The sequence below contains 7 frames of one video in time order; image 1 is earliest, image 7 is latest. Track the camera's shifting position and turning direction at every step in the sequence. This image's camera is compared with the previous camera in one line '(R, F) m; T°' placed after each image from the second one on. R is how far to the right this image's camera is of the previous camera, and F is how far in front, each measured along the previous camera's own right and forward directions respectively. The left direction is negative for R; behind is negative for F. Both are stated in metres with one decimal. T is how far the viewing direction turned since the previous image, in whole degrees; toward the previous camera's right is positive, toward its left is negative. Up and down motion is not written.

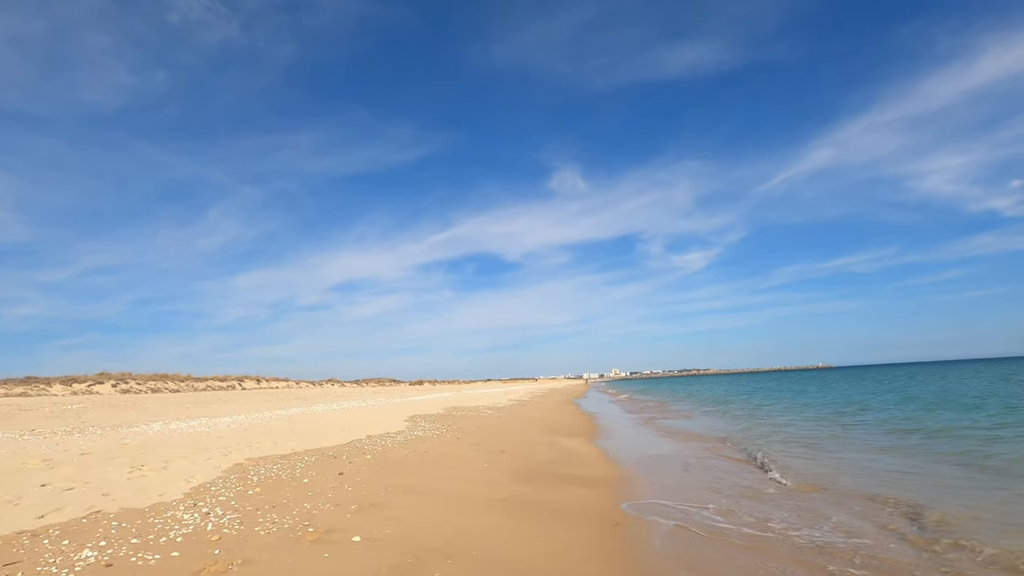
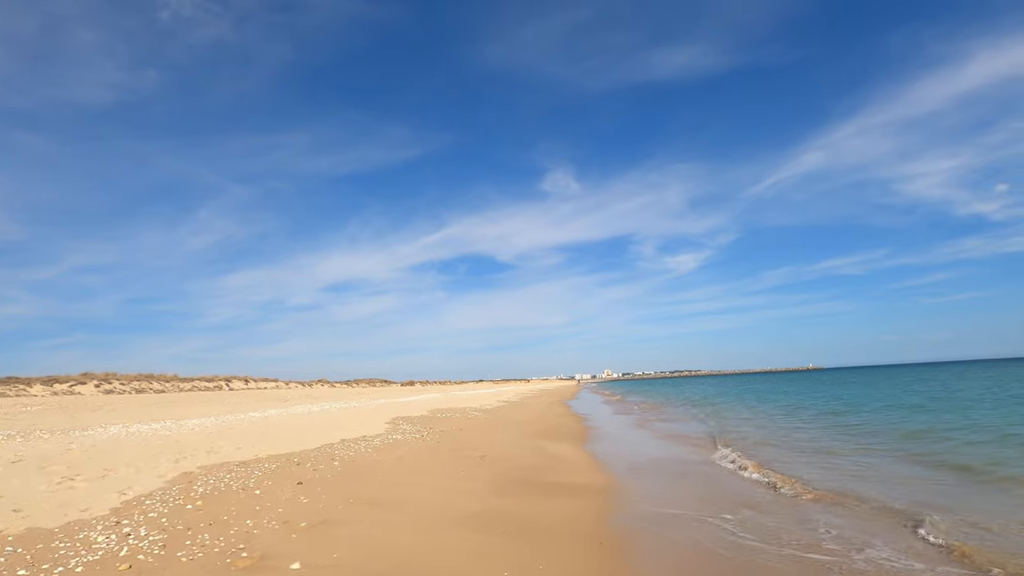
(+0.1, +0.3) m; +1°
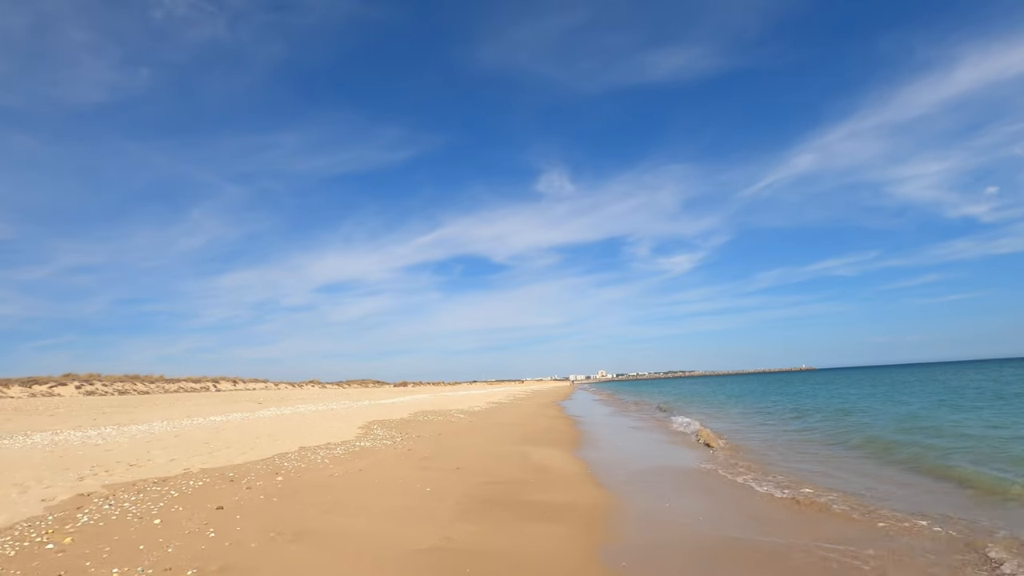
(+0.1, +0.6) m; +1°
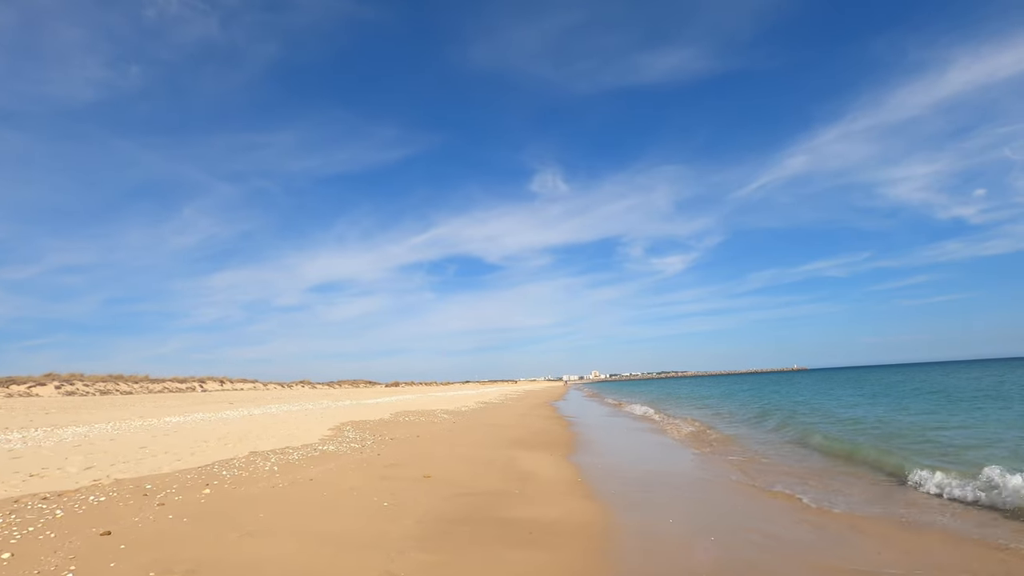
(+0.1, +0.6) m; +1°
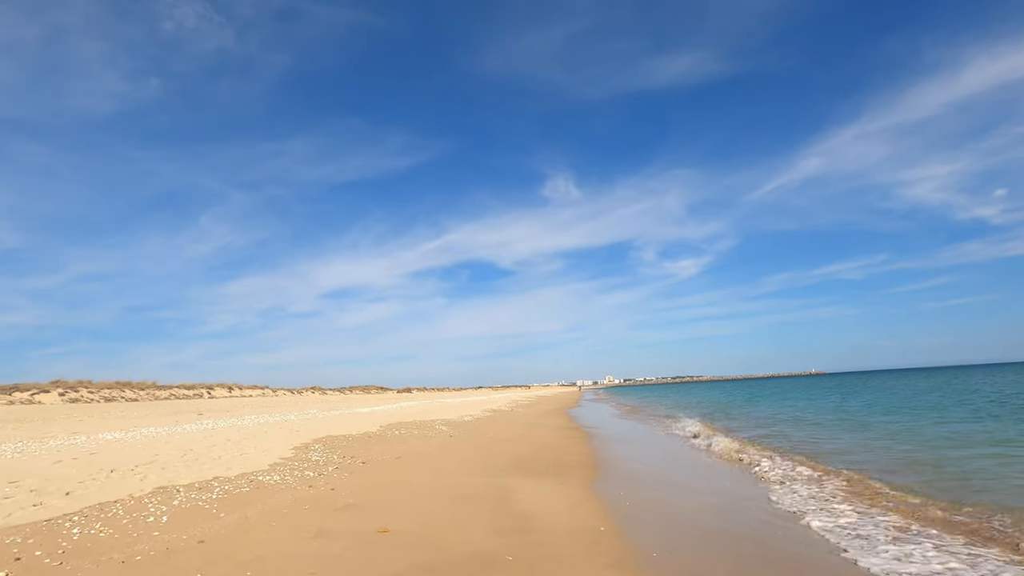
(0.0, +0.7) m; -1°
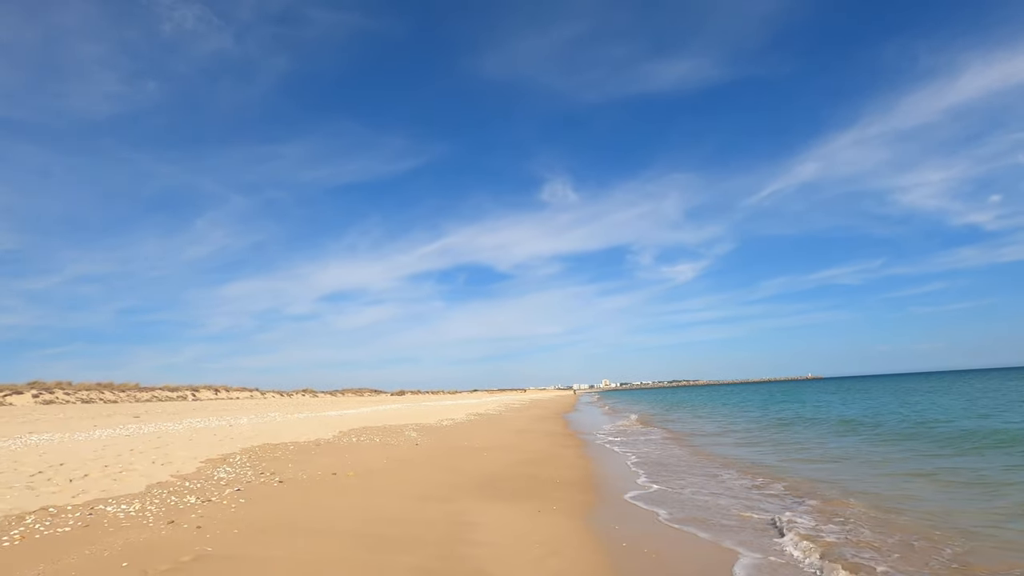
(+0.2, +1.0) m; 0°
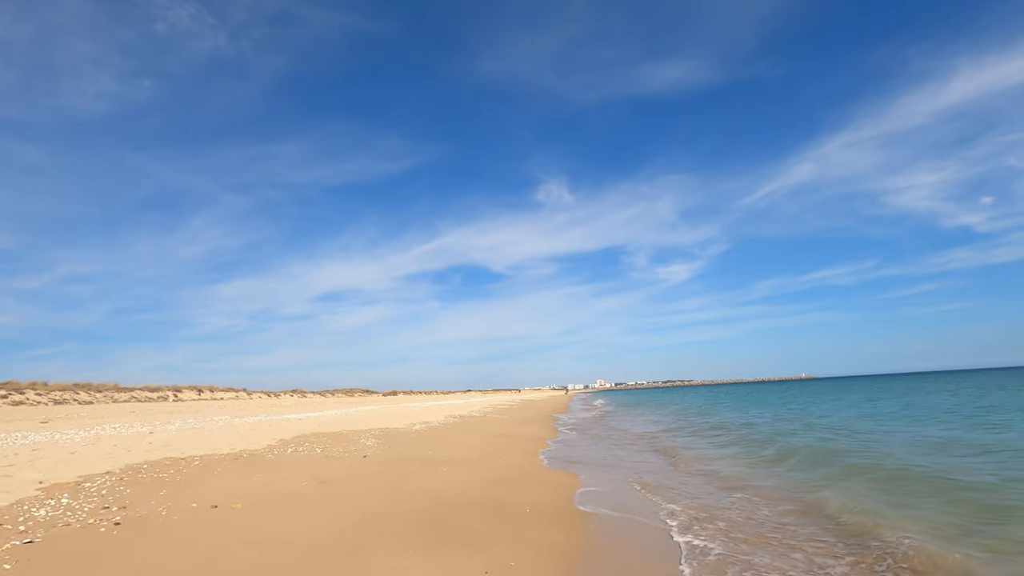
(+0.2, +0.9) m; +1°
